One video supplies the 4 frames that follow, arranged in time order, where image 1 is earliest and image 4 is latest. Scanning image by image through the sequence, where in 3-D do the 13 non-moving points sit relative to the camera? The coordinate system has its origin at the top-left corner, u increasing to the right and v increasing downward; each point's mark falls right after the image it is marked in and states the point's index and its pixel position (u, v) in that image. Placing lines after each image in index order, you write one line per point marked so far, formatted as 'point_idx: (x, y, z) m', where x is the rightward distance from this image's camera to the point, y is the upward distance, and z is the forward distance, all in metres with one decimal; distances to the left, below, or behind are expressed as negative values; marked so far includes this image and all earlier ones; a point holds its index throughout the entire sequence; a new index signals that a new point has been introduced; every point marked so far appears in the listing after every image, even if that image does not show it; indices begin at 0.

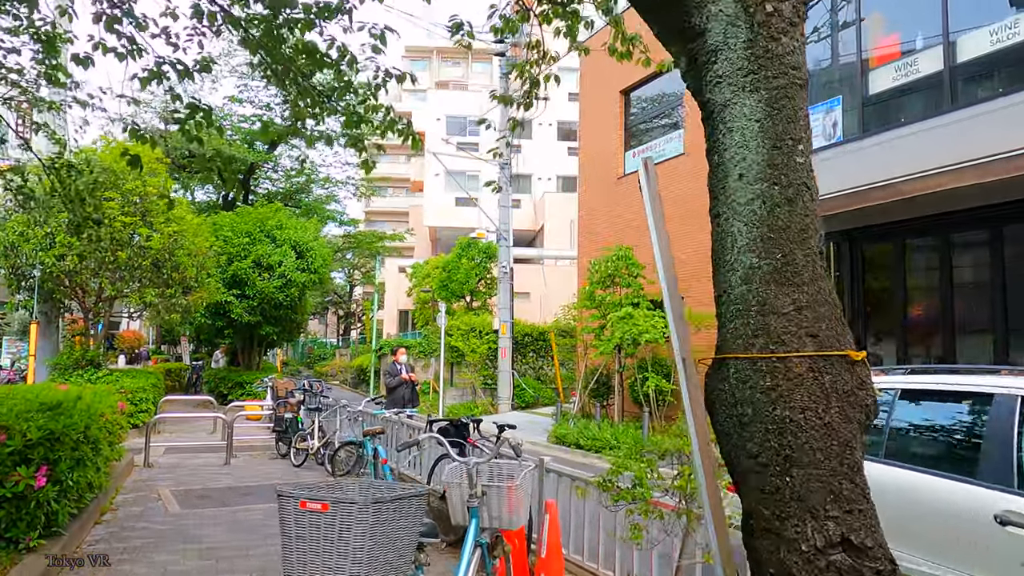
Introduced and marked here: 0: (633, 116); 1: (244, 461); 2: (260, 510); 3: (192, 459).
0: (+2.5, +3.6, +16.0) m
1: (-3.9, -2.5, +11.1) m
2: (-2.5, -2.2, +7.5) m
3: (-4.7, -2.5, +11.1) m
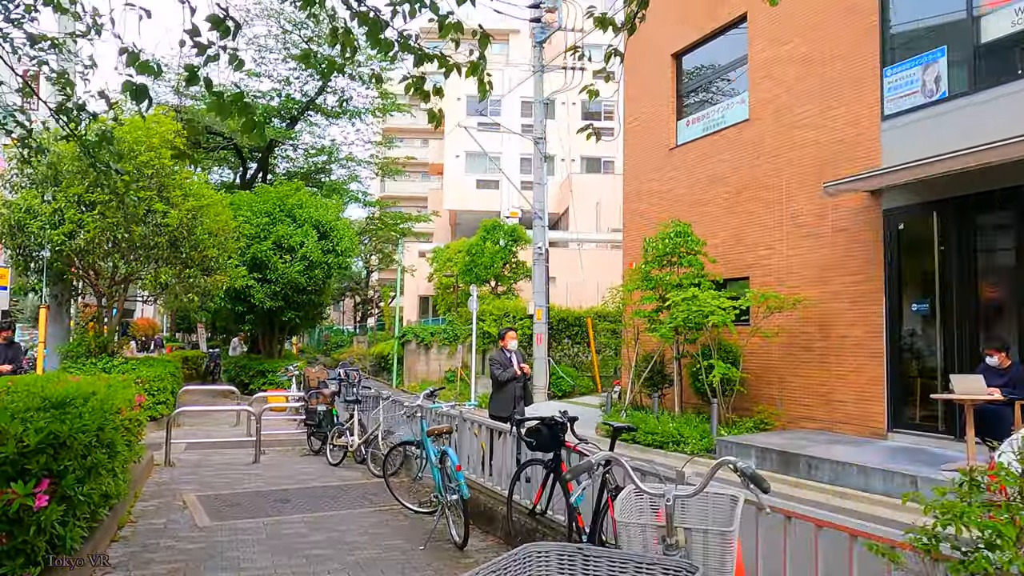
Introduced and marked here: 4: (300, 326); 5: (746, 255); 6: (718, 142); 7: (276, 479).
0: (+3.4, +4.0, +14.7) m
1: (-3.1, -2.2, +10.0) m
2: (-1.8, -2.0, +6.4) m
3: (-3.9, -2.2, +10.1) m
4: (-5.5, -1.0, +19.9) m
5: (+3.9, +0.5, +12.6) m
6: (+3.7, +2.6, +13.5) m
7: (-2.6, -2.1, +8.5) m
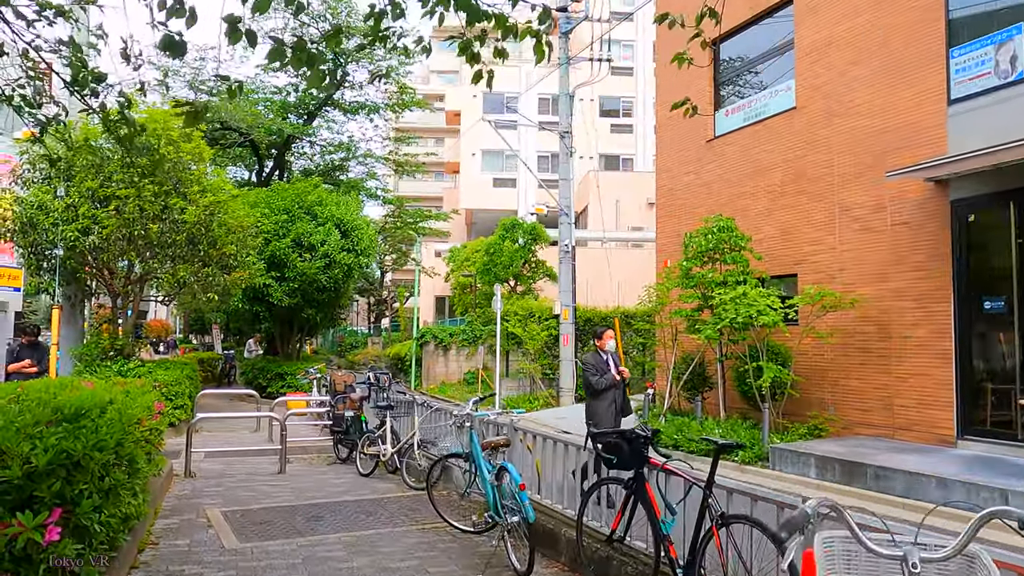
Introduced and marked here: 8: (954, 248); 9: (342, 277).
0: (+3.9, +4.0, +14.0) m
1: (-2.6, -2.2, +9.4) m
2: (-1.3, -2.0, +5.8) m
3: (-3.4, -2.2, +9.5) m
4: (-4.9, -1.0, +19.3) m
5: (+4.4, +0.6, +11.9) m
6: (+4.2, +2.6, +12.8) m
7: (-2.1, -2.1, +7.9) m
8: (+5.6, +0.5, +9.5) m
9: (-4.0, +0.3, +17.7) m
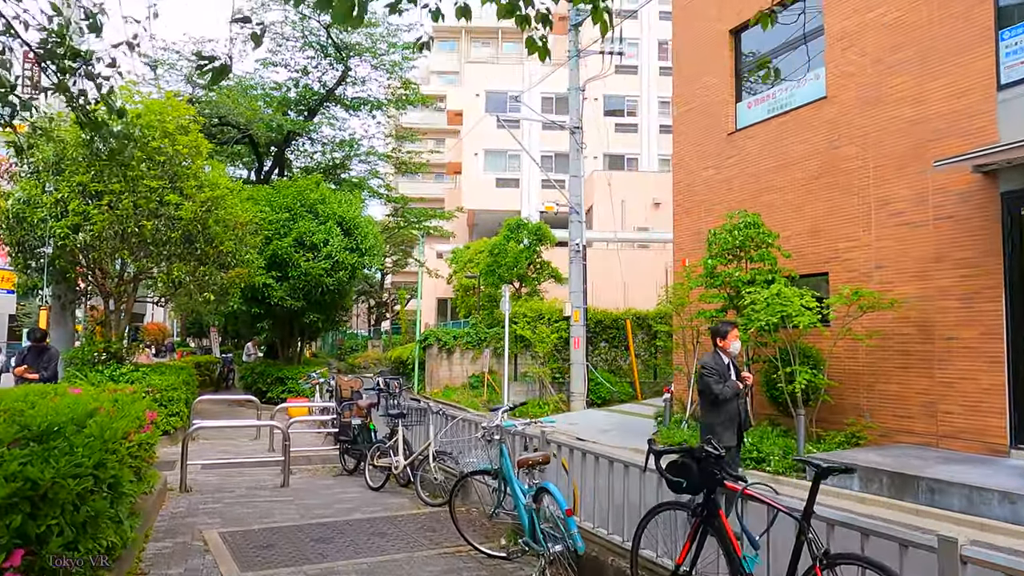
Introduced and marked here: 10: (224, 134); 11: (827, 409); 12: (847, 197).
0: (+4.1, +4.0, +13.4) m
1: (-2.4, -2.2, +8.7) m
2: (-1.1, -1.9, +5.1) m
3: (-3.2, -2.2, +8.8) m
4: (-4.7, -1.0, +18.6) m
5: (+4.6, +0.6, +11.3) m
6: (+4.4, +2.6, +12.2) m
7: (-1.9, -2.1, +7.2) m
8: (+5.8, +0.5, +8.9) m
9: (-3.7, +0.2, +17.0) m
10: (-7.5, +4.0, +19.7) m
11: (+4.5, -1.7, +10.9) m
12: (+4.8, +1.3, +11.0) m
